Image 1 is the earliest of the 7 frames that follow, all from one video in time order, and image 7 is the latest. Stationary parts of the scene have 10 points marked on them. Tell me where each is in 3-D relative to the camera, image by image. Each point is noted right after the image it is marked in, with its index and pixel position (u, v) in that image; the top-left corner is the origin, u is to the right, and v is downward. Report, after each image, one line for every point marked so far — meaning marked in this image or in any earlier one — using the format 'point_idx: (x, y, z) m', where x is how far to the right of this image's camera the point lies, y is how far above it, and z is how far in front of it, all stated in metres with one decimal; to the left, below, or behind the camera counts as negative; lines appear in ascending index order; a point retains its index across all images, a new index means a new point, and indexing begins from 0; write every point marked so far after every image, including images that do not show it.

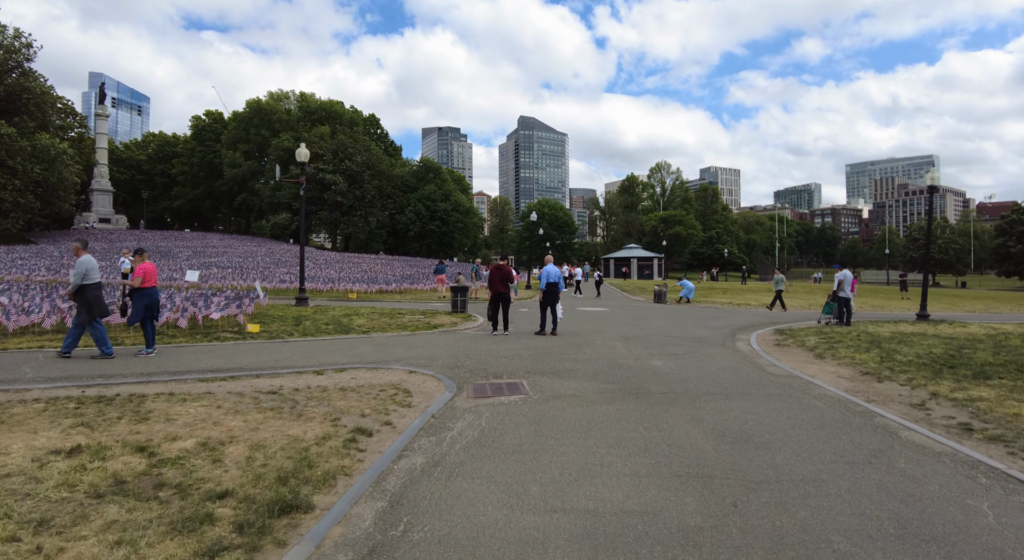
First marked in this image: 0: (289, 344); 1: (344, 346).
0: (-4.2, -1.3, +11.1) m
1: (-3.0, -1.3, +10.7) m
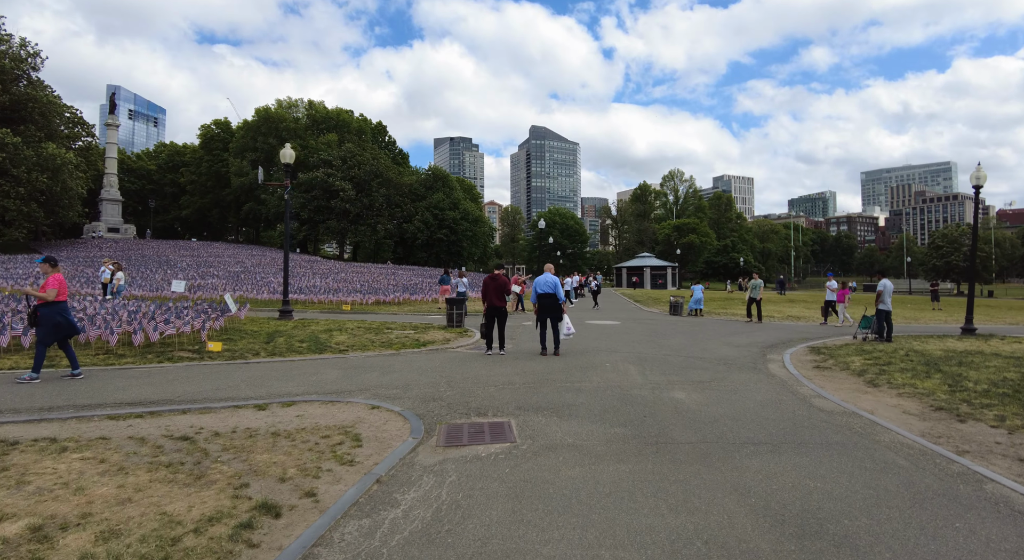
0: (-4.3, -1.5, +9.5) m
1: (-3.2, -1.4, +9.2) m
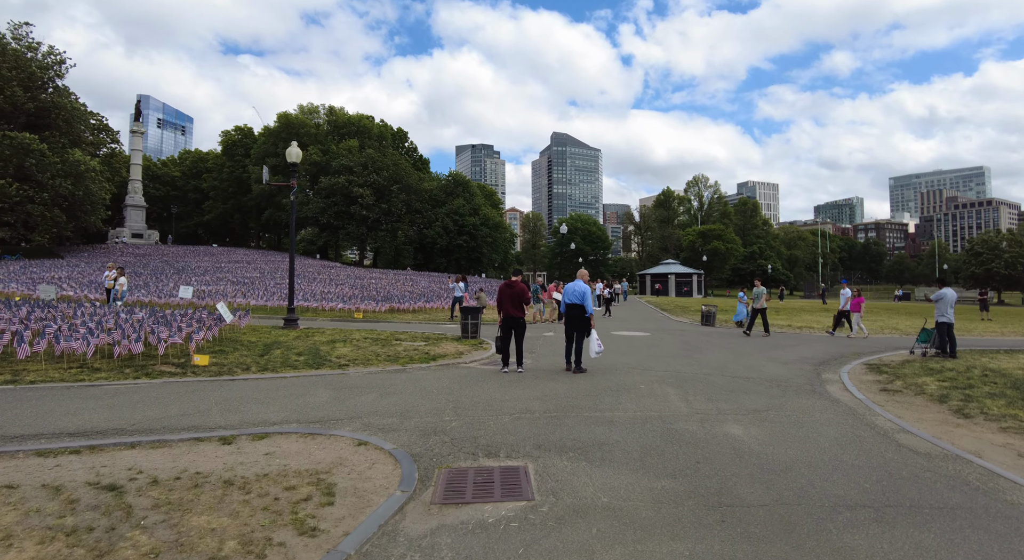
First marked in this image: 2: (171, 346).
0: (-4.1, -1.5, +8.4) m
1: (-2.9, -1.5, +8.0) m
2: (-6.5, -1.3, +11.1) m
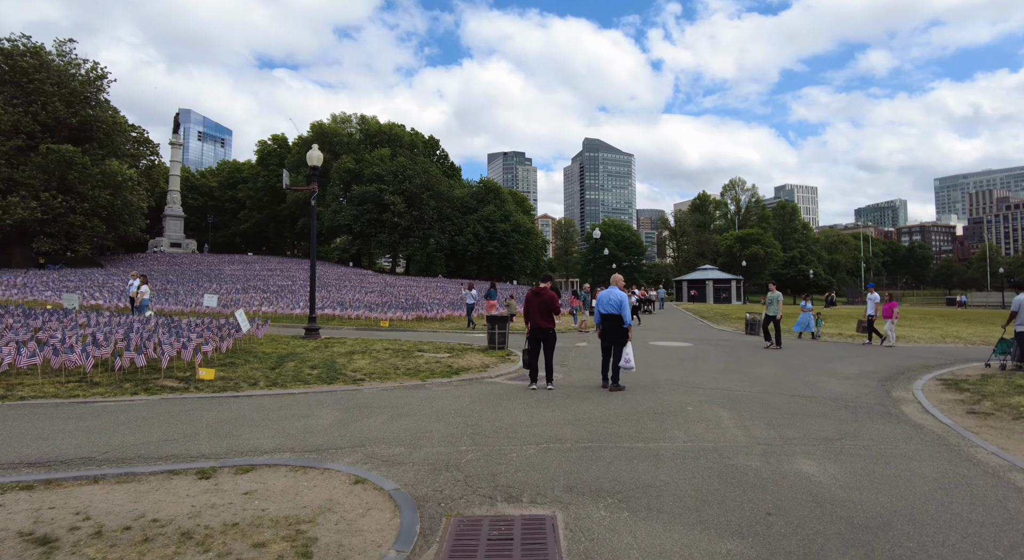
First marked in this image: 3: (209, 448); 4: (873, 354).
0: (-3.7, -1.6, +7.6) m
1: (-2.6, -1.6, +7.2) m
2: (-6.0, -1.4, +10.5) m
3: (-2.9, -1.6, +5.6) m
4: (+8.7, -1.8, +14.1) m
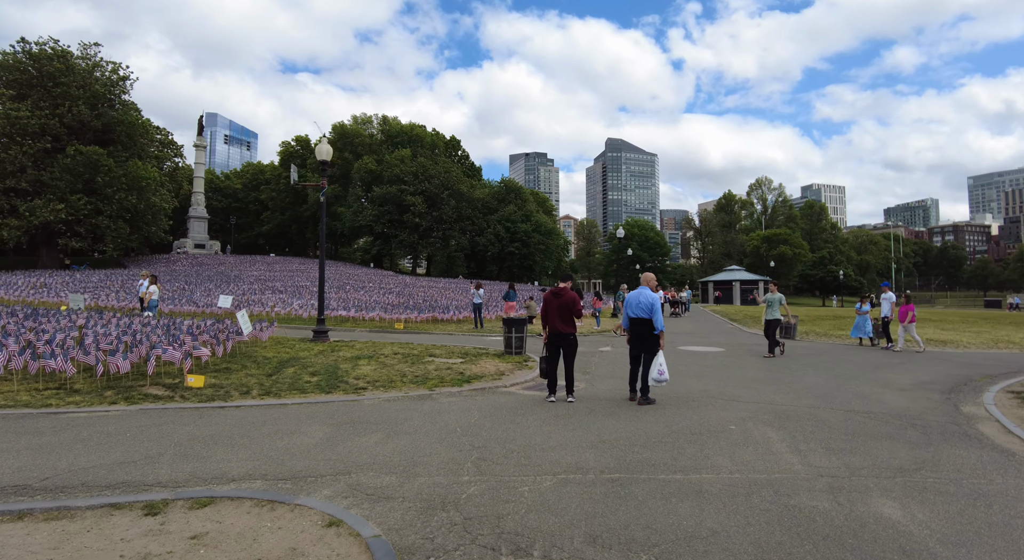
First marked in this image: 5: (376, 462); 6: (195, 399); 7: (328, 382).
0: (-3.5, -1.6, +6.9) m
1: (-2.4, -1.6, +6.4) m
2: (-5.7, -1.4, +9.8) m
3: (-2.8, -1.6, +4.8) m
4: (+9.1, -1.8, +12.9) m
5: (-1.2, -1.6, +5.1) m
6: (-4.4, -1.6, +8.0) m
7: (-2.9, -1.6, +9.2) m
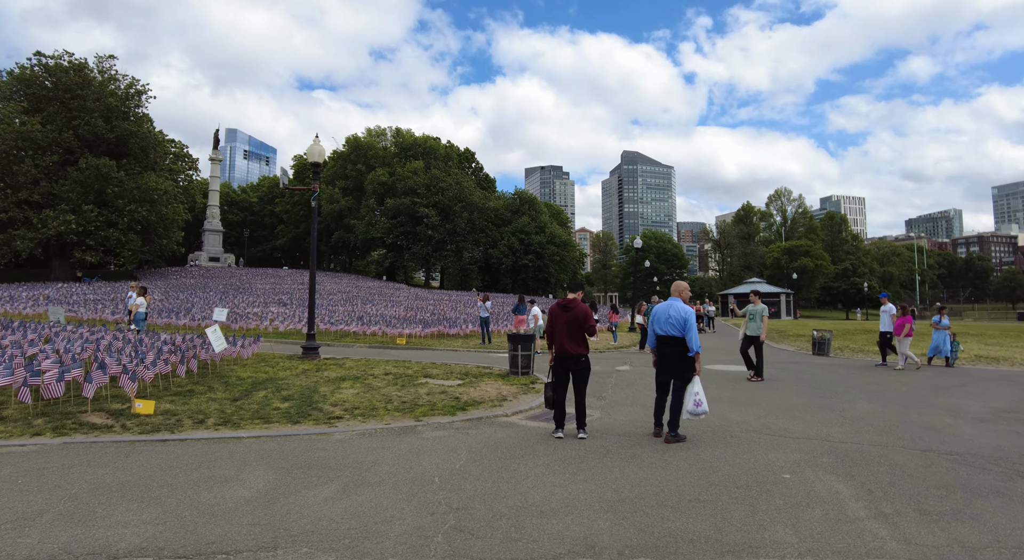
0: (-3.6, -1.7, +5.6) m
1: (-2.5, -1.7, +5.1) m
2: (-5.7, -1.6, +8.7) m
3: (-2.9, -1.6, +3.6) m
4: (+9.3, -2.0, +11.3) m
5: (-1.3, -1.6, +3.8) m
6: (-4.4, -1.7, +6.8) m
7: (-2.9, -1.8, +7.9) m
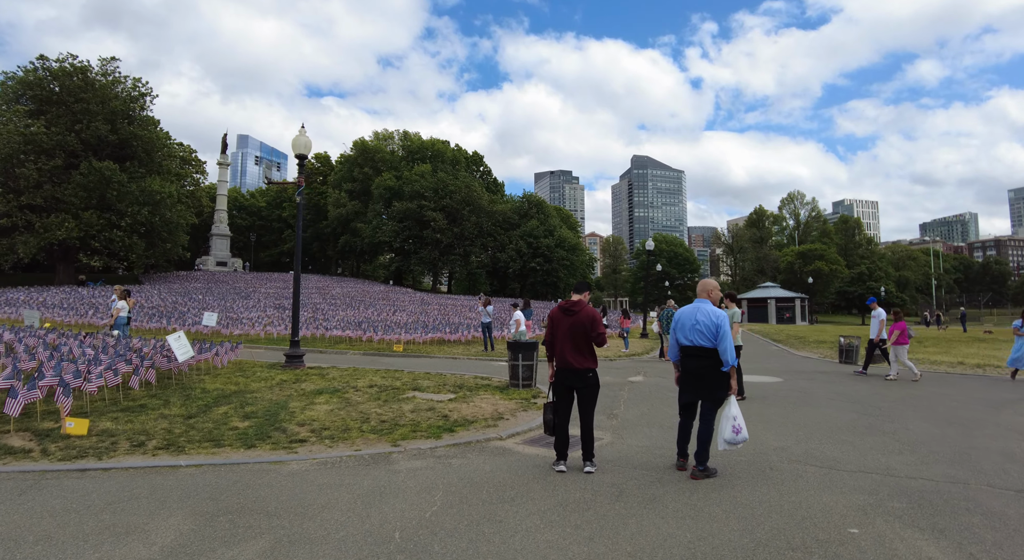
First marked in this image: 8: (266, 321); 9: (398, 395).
0: (-3.7, -1.7, +4.5) m
1: (-2.6, -1.7, +4.0) m
2: (-5.7, -1.6, +7.6) m
3: (-3.0, -1.6, +2.5) m
4: (+9.3, -2.0, +10.0) m
5: (-1.4, -1.6, +2.7) m
6: (-4.4, -1.7, +5.7) m
7: (-2.9, -1.7, +6.8) m
8: (-8.3, -1.3, +19.9) m
9: (-1.7, -1.7, +9.0) m
